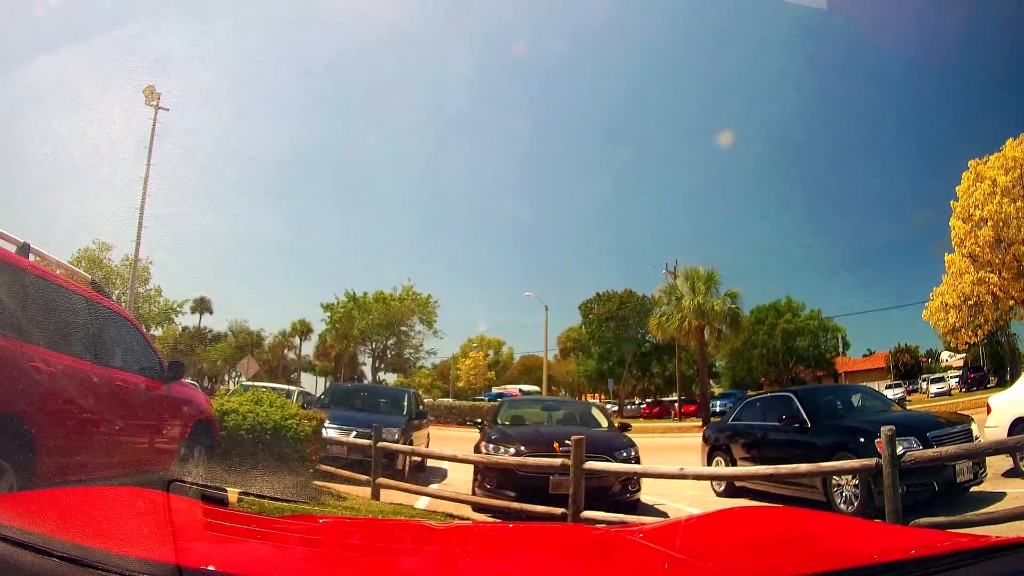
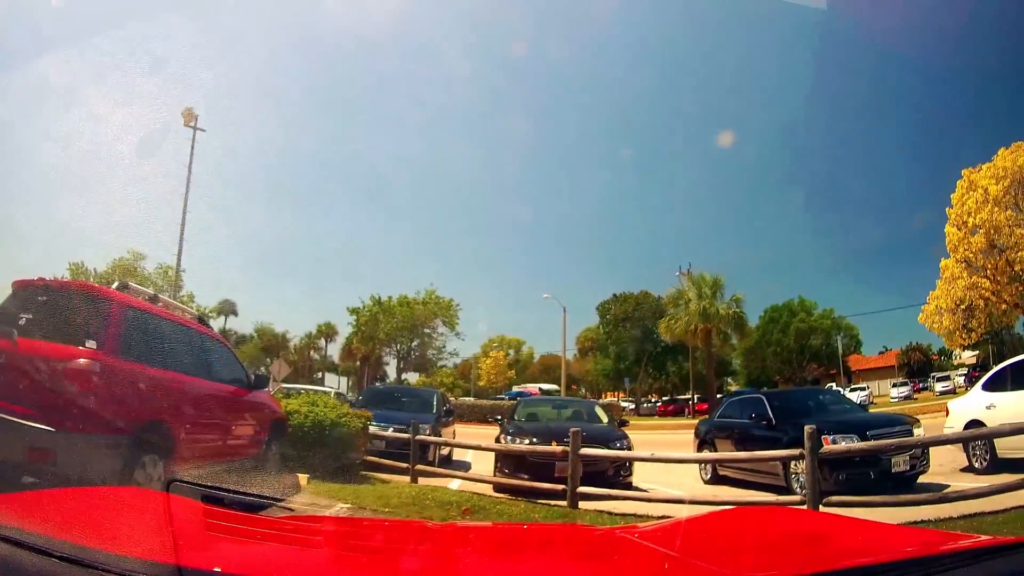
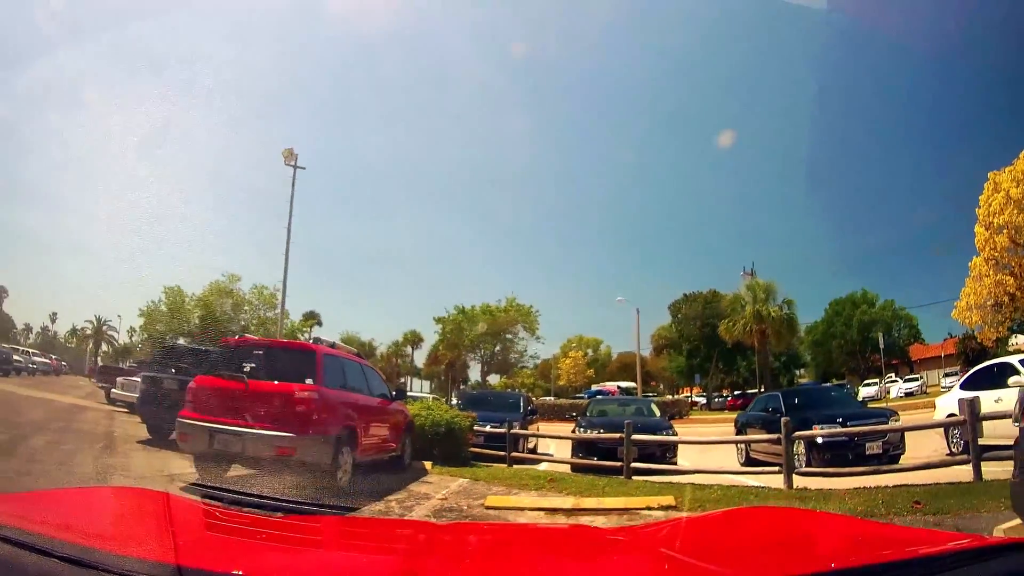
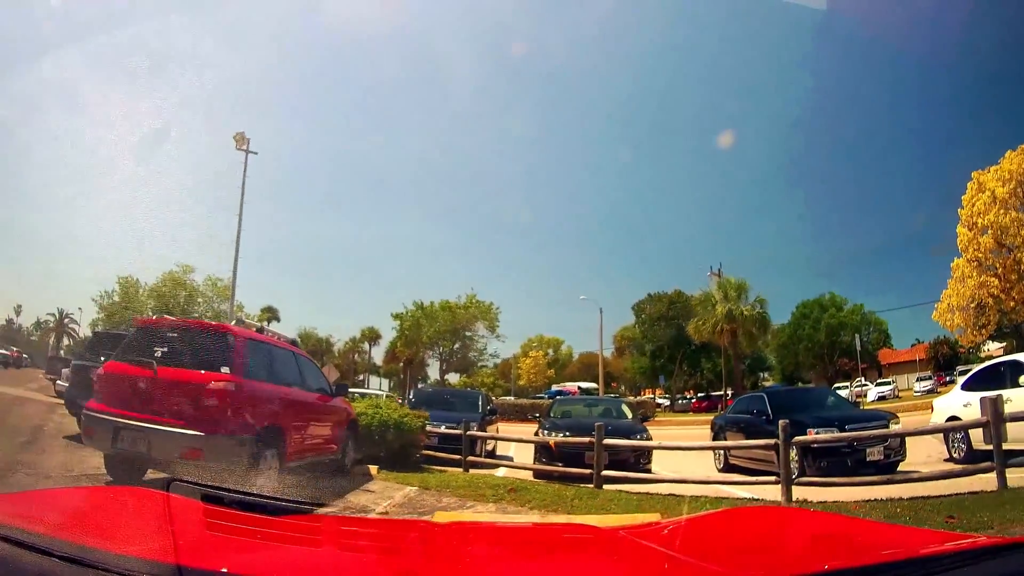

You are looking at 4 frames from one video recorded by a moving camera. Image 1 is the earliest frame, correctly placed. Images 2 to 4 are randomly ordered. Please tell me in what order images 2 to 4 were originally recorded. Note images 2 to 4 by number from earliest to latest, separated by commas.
2, 4, 3
